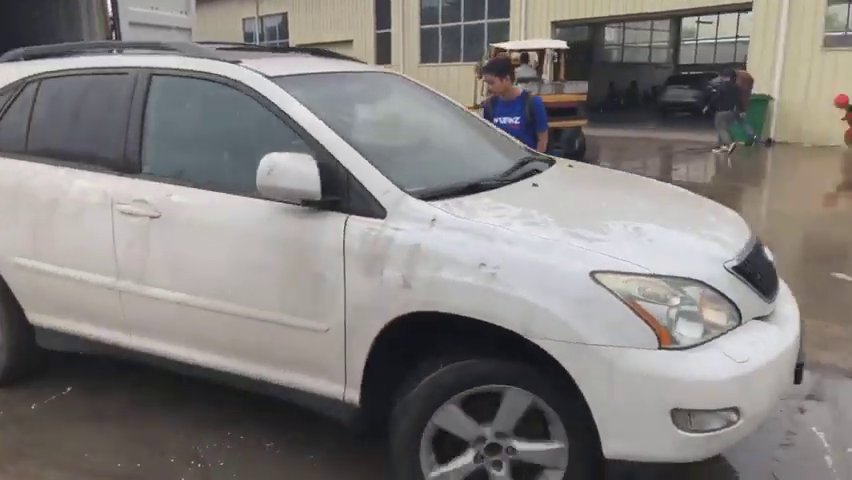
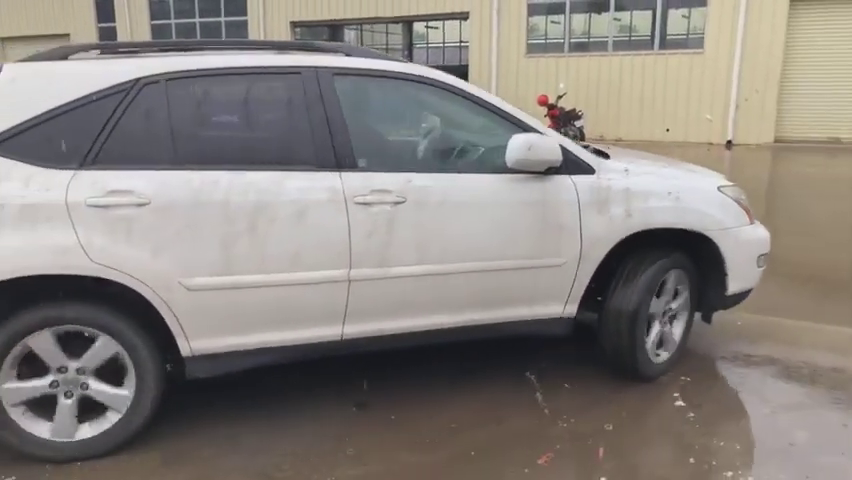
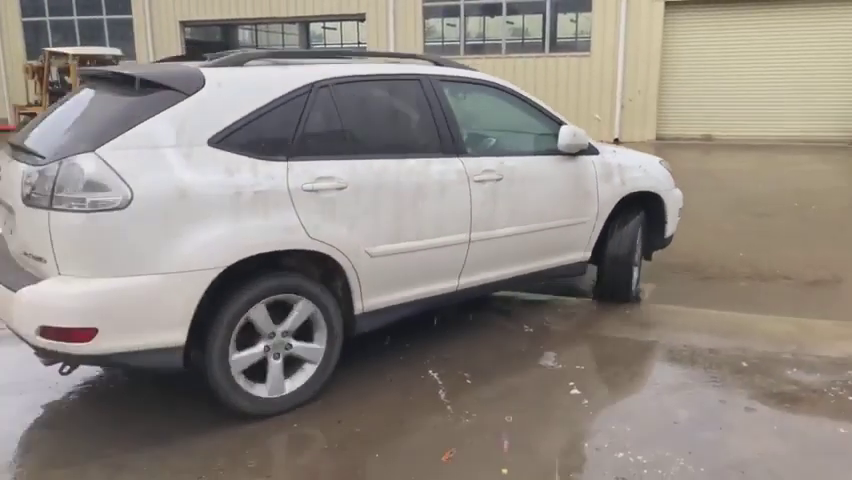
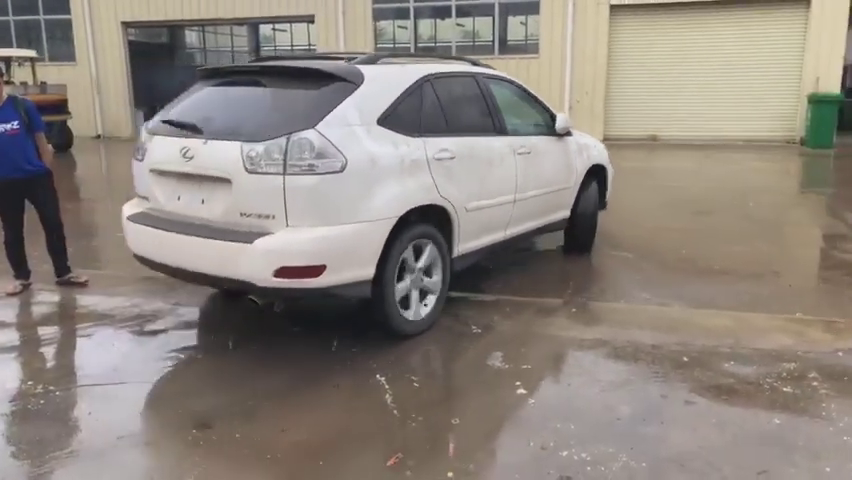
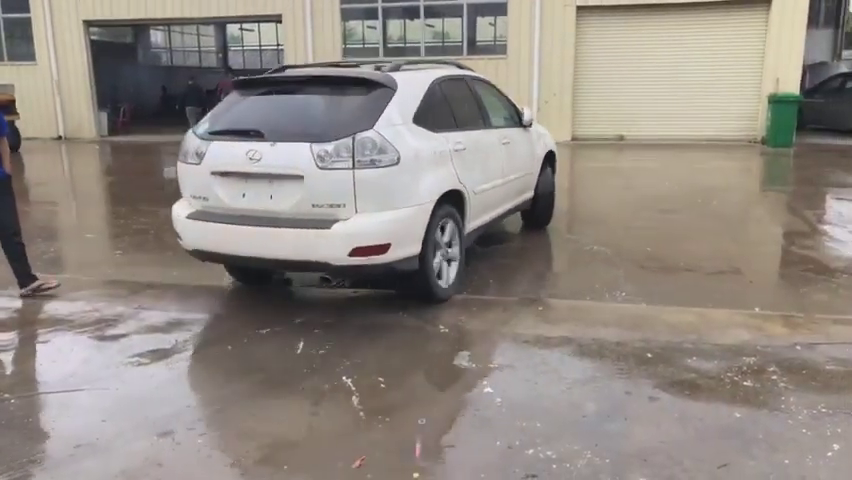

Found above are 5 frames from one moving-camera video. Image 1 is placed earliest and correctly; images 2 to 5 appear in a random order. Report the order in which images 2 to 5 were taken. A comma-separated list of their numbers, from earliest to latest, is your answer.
2, 3, 4, 5
